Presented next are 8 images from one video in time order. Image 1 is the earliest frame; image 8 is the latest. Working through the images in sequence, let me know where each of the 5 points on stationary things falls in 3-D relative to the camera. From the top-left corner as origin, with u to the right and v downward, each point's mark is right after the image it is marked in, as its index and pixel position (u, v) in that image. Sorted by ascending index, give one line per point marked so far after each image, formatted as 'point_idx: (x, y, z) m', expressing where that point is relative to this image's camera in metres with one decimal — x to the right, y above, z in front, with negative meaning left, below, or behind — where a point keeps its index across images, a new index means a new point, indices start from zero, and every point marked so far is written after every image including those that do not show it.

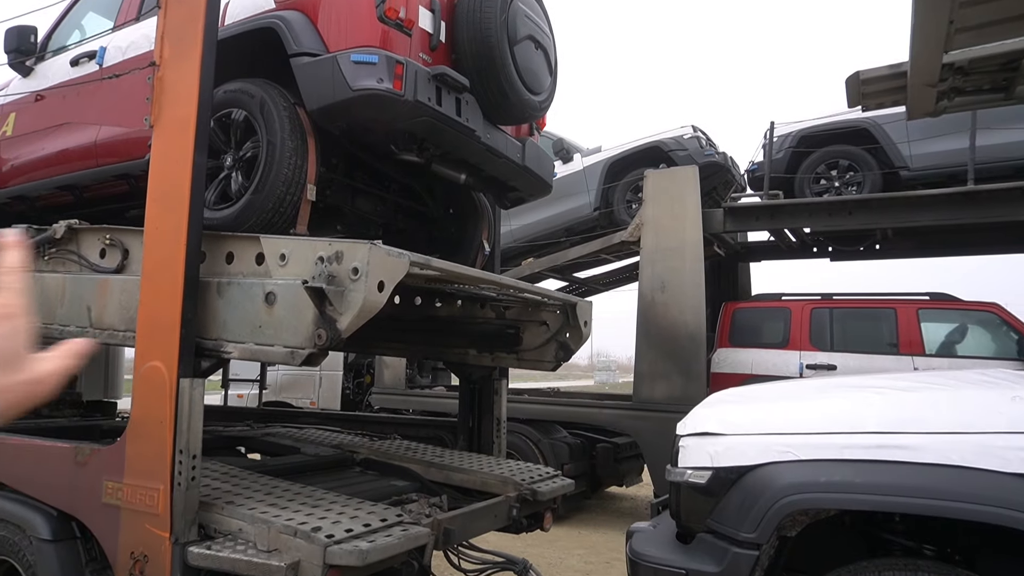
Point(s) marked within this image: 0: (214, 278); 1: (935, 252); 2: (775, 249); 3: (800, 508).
0: (-1.1, 0.0, +2.6) m
1: (+4.0, +0.3, +6.7) m
2: (+2.7, +0.4, +7.4) m
3: (+0.7, -0.5, +1.8) m
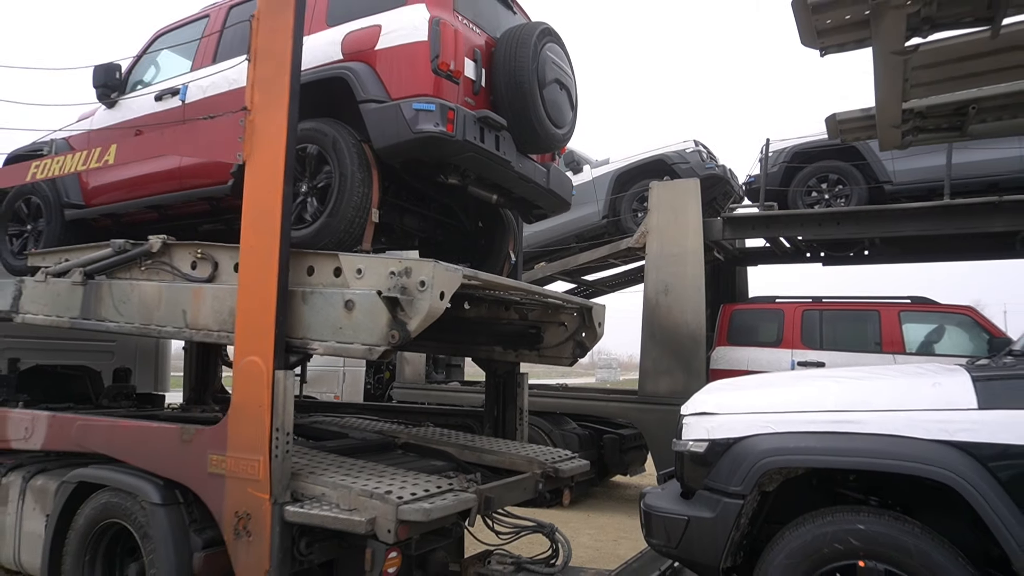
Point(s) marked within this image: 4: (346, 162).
0: (-0.9, 0.0, +3.1) m
1: (+4.2, +0.3, +7.2) m
2: (+2.9, +0.4, +7.9) m
3: (+0.9, -0.6, +2.3) m
4: (-0.8, +0.6, +3.3) m
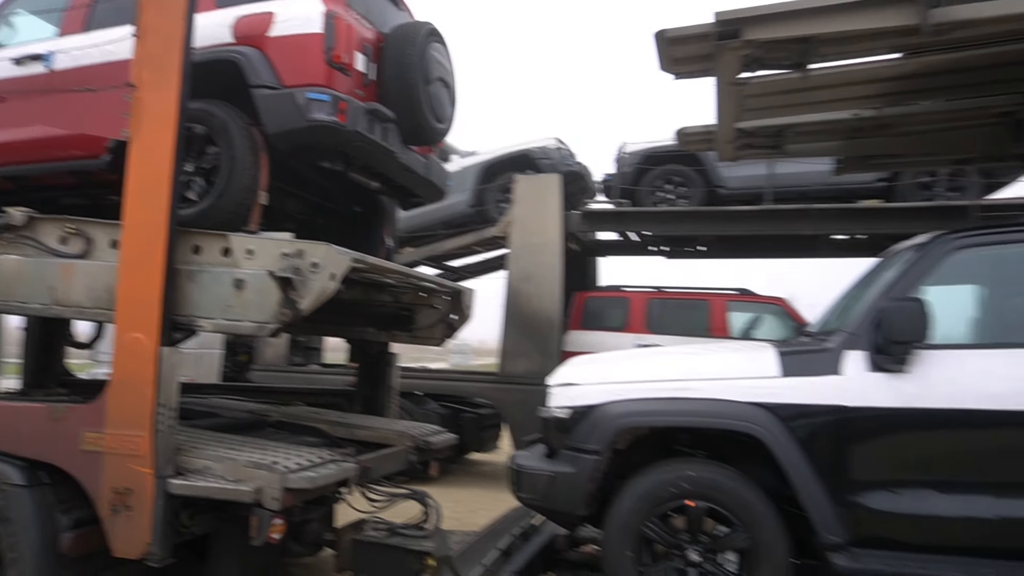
0: (-1.5, +0.1, +3.2) m
1: (+2.7, +0.4, +8.2) m
2: (+1.3, +0.5, +8.6) m
3: (+0.4, -0.5, +2.8) m
4: (-1.3, +0.7, +3.4) m
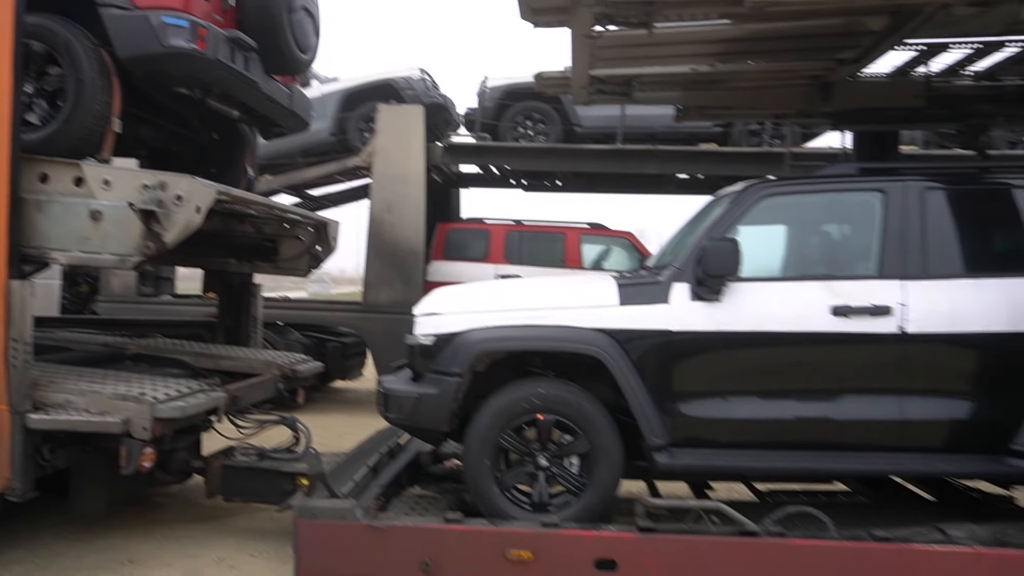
0: (-2.1, +0.4, +3.0) m
1: (+1.0, +1.2, +8.8) m
2: (-0.4, +1.4, +8.9) m
3: (-0.1, -0.3, +3.1) m
4: (-1.9, +1.0, +3.2) m
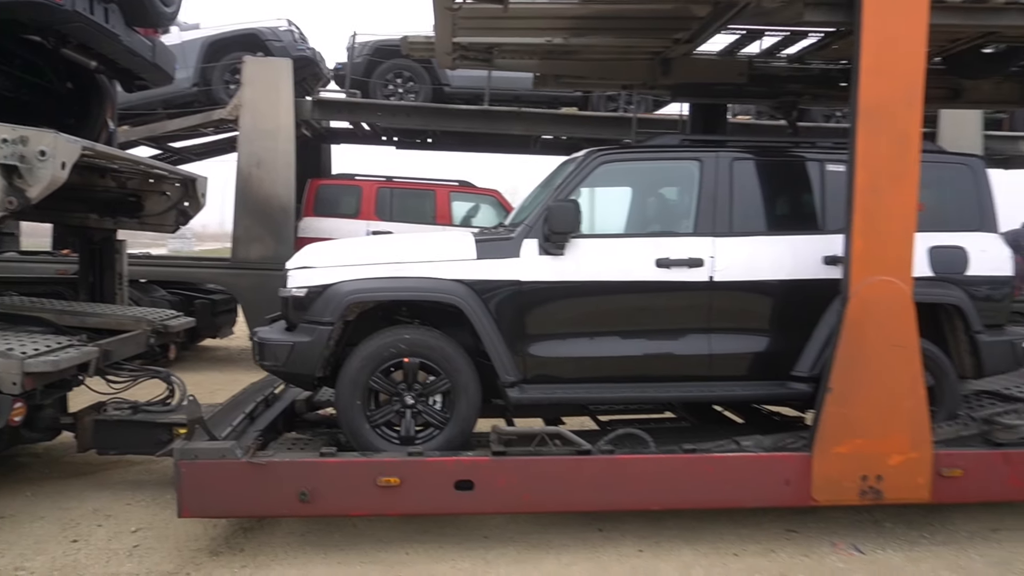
0: (-2.7, +0.6, +3.0) m
1: (-0.6, +1.8, +9.0) m
2: (-2.0, +1.9, +8.9) m
3: (-0.8, -0.1, +3.4) m
4: (-2.6, +1.2, +3.1) m
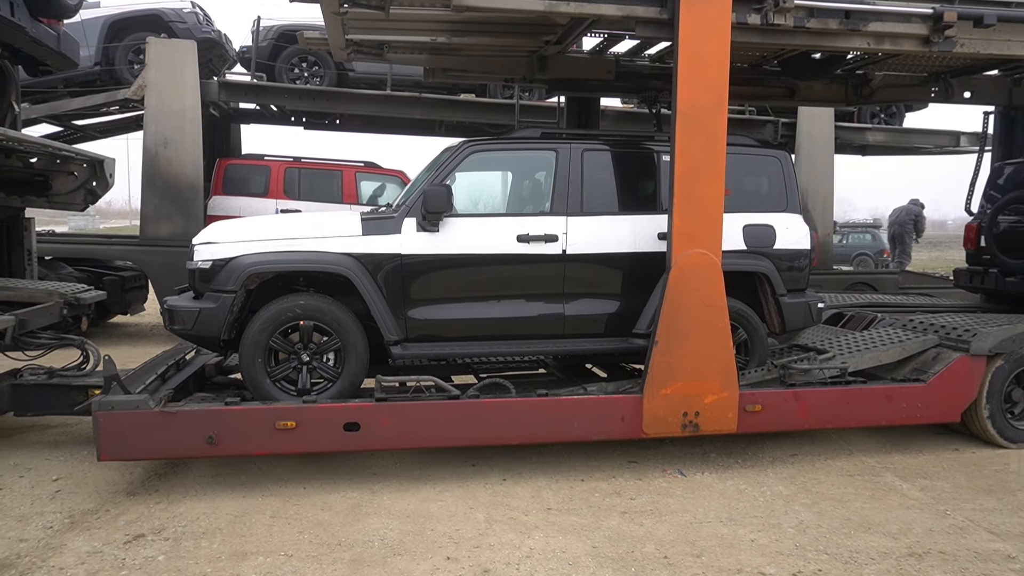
0: (-3.3, +0.7, +3.2) m
1: (-1.9, +2.1, +9.5) m
2: (-3.3, +2.2, +9.1) m
3: (-1.4, +0.1, +3.9) m
4: (-3.2, +1.3, +3.3) m
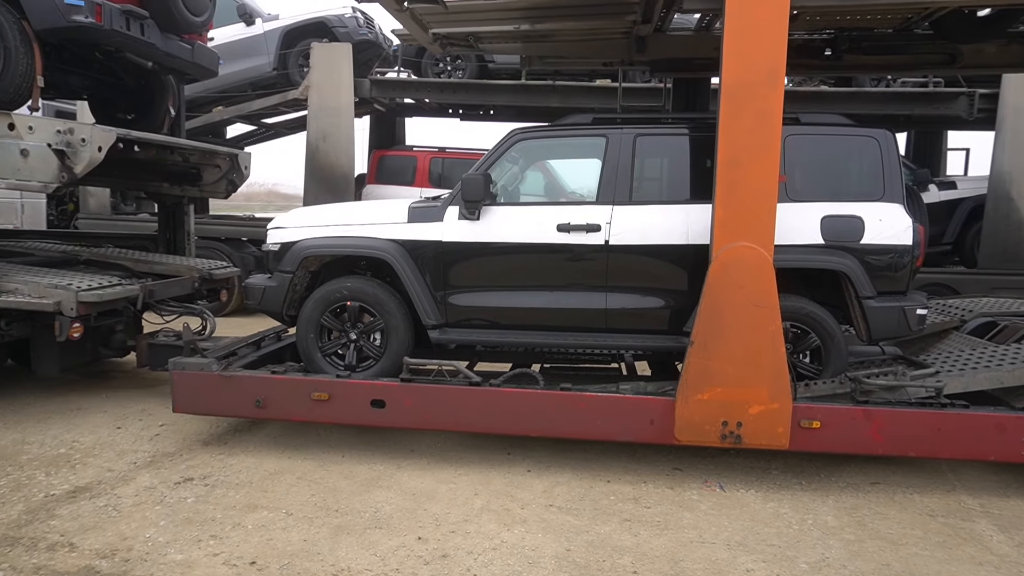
0: (-3.2, +0.9, +4.2) m
1: (+0.2, +2.3, +9.6) m
2: (-1.3, +2.5, +9.8) m
3: (-1.2, +0.2, +4.2) m
4: (-3.0, +1.5, +4.2) m
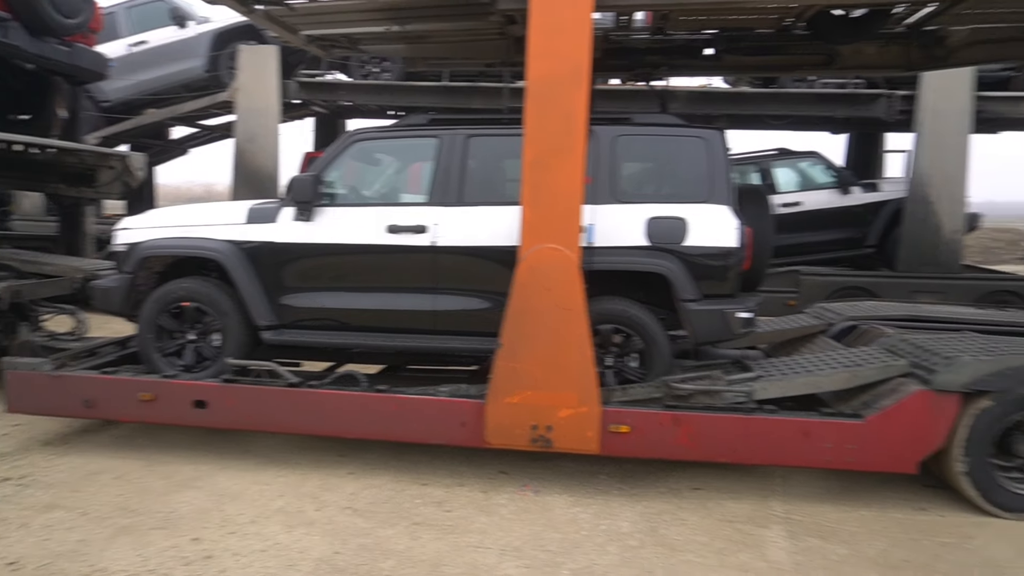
0: (-4.1, +0.9, +4.3) m
1: (-0.7, +2.3, +9.6) m
2: (-2.1, +2.5, +9.8) m
3: (-2.2, +0.2, +4.3) m
4: (-4.0, +1.5, +4.3) m
